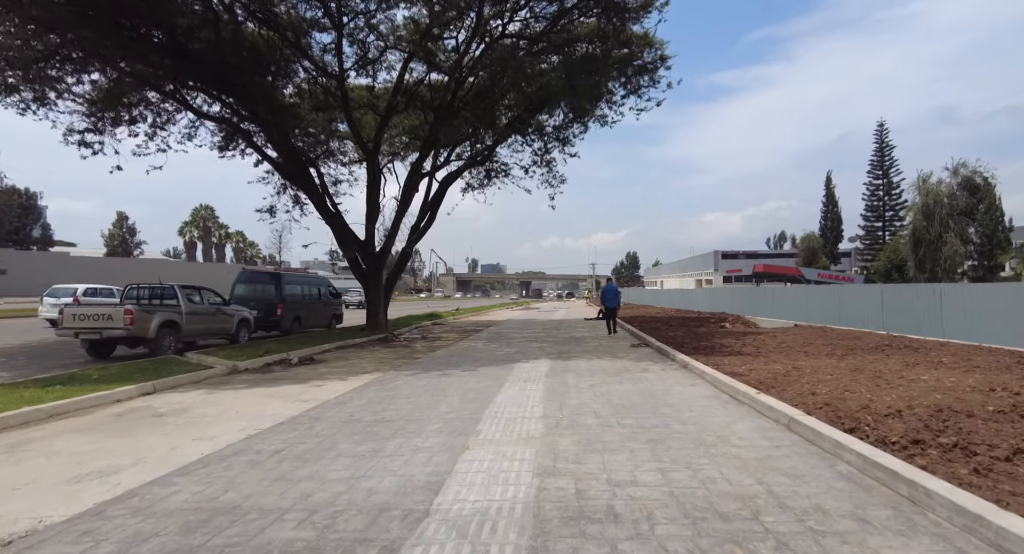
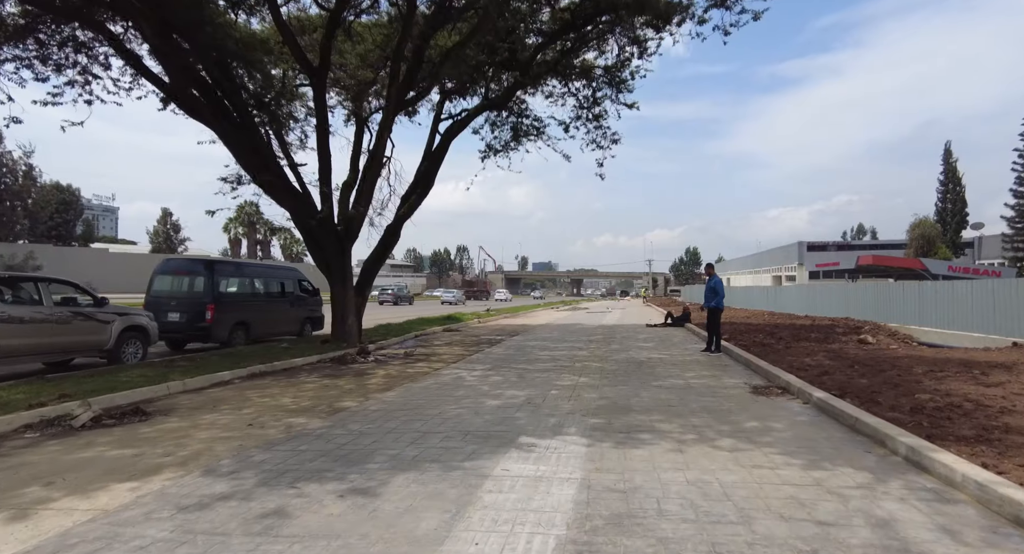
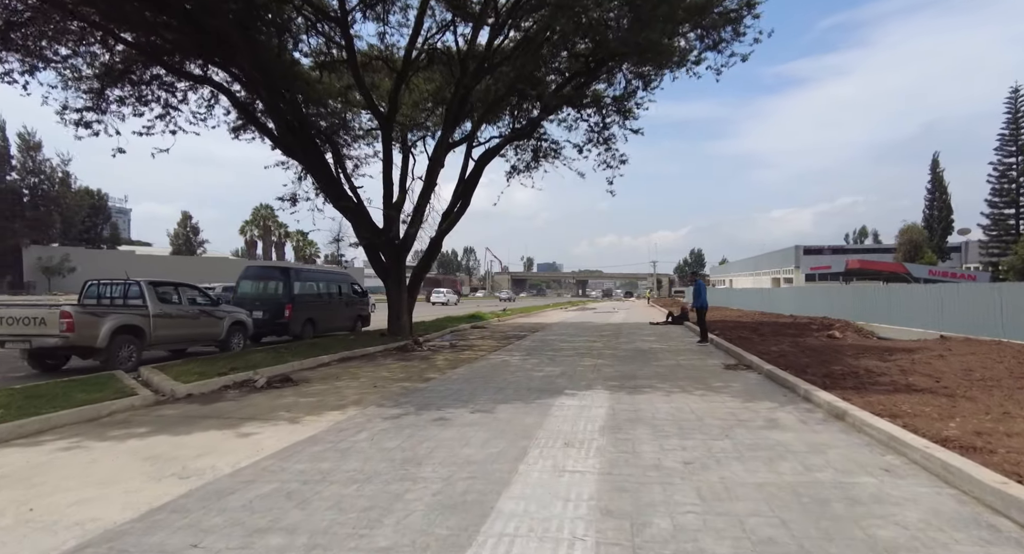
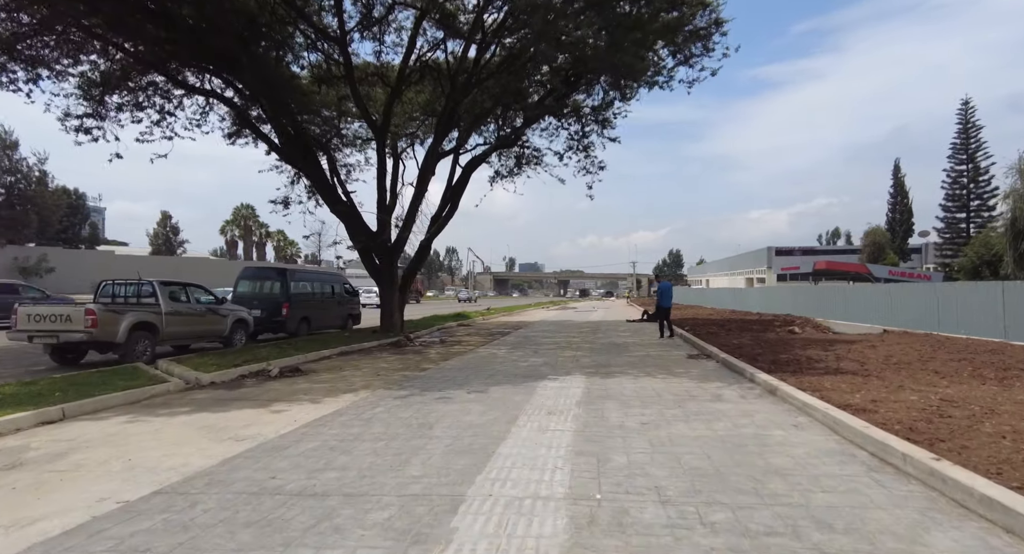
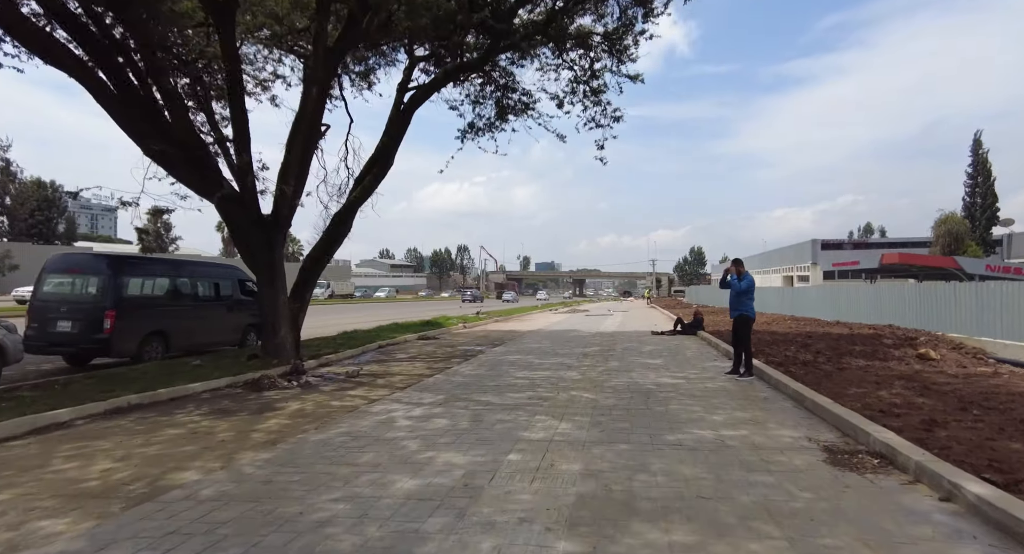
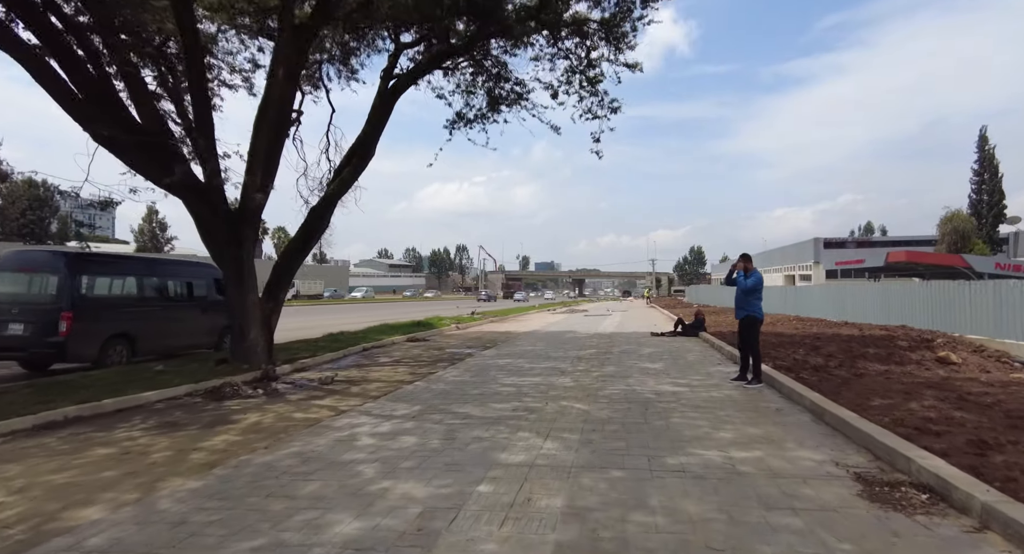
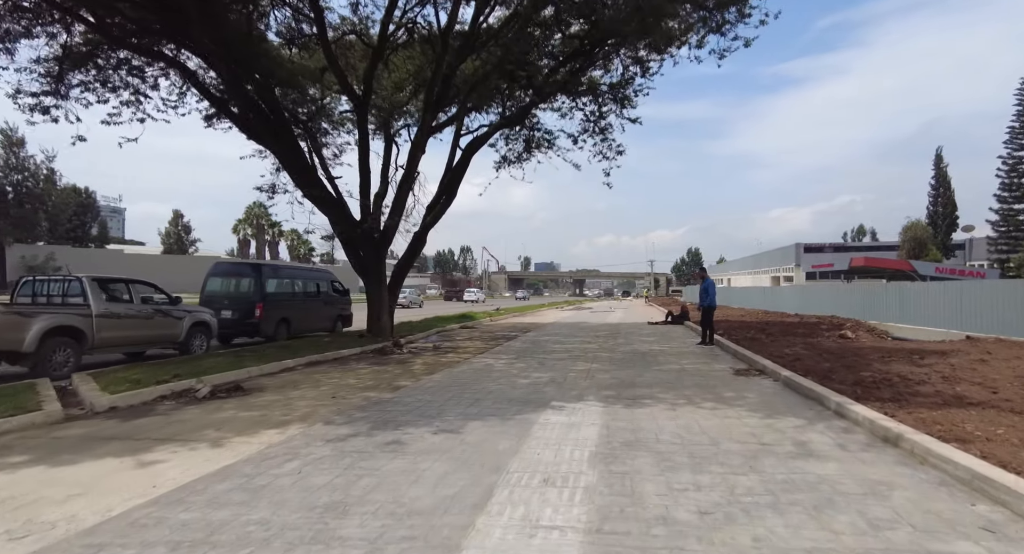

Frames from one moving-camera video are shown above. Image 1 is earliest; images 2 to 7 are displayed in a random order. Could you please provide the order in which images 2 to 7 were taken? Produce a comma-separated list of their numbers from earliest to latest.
4, 3, 7, 2, 5, 6
